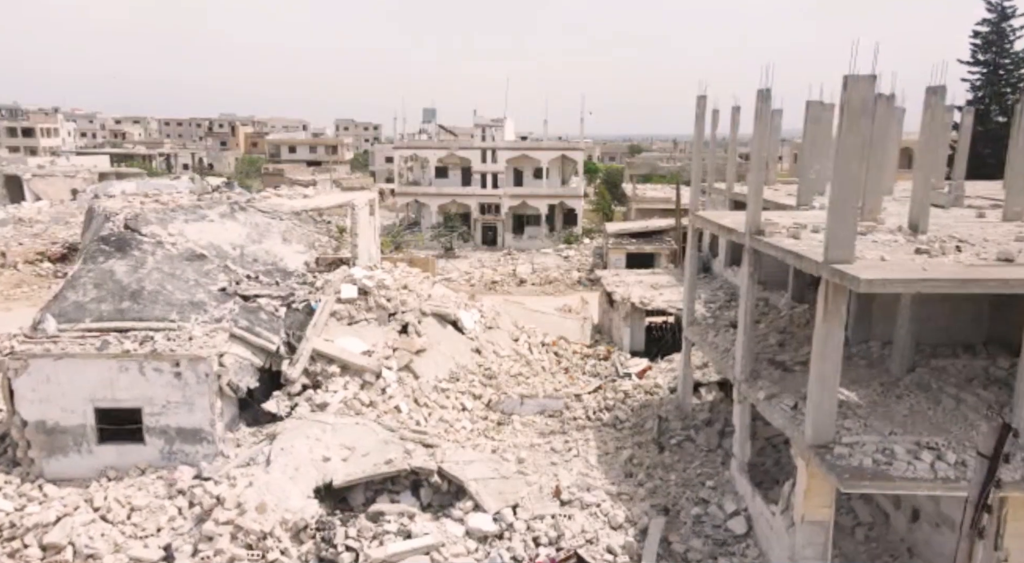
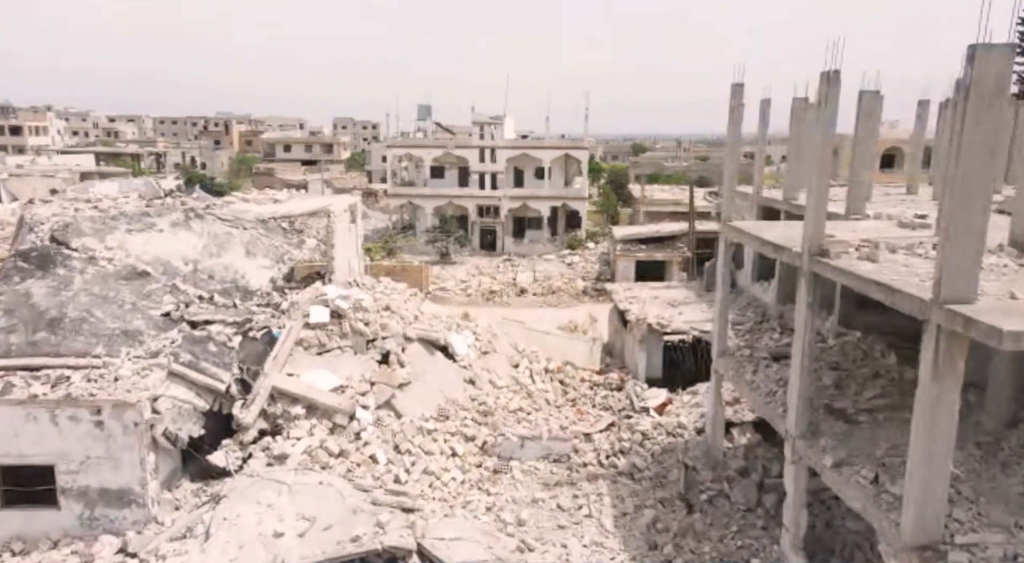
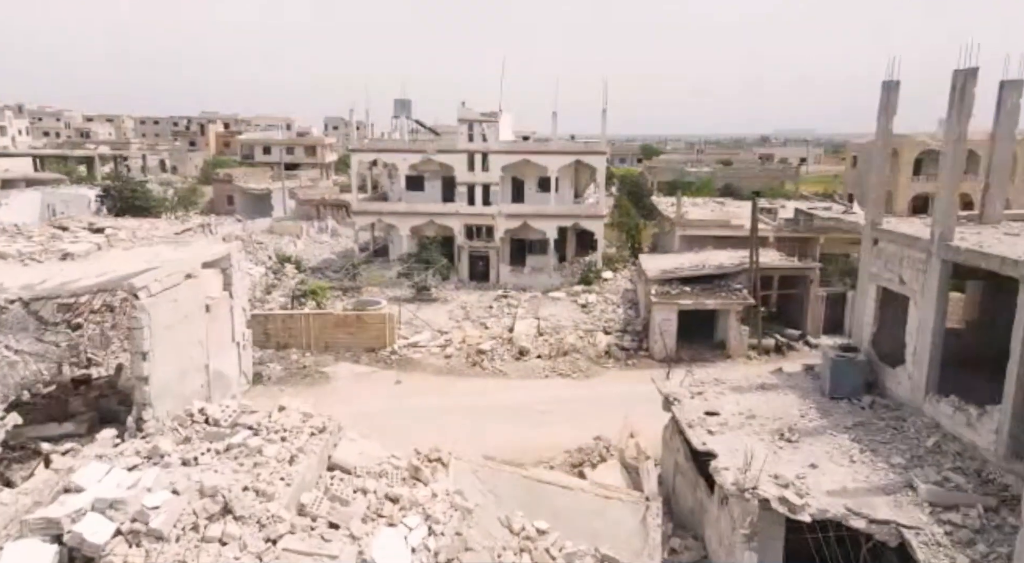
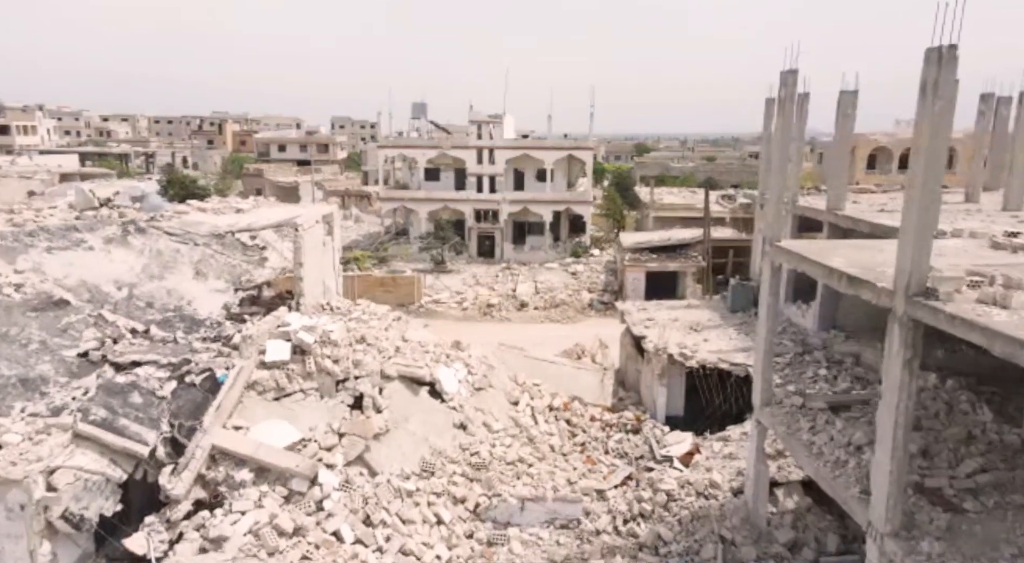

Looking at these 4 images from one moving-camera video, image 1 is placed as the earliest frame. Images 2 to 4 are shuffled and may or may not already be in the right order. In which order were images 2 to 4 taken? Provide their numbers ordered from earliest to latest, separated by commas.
2, 4, 3
